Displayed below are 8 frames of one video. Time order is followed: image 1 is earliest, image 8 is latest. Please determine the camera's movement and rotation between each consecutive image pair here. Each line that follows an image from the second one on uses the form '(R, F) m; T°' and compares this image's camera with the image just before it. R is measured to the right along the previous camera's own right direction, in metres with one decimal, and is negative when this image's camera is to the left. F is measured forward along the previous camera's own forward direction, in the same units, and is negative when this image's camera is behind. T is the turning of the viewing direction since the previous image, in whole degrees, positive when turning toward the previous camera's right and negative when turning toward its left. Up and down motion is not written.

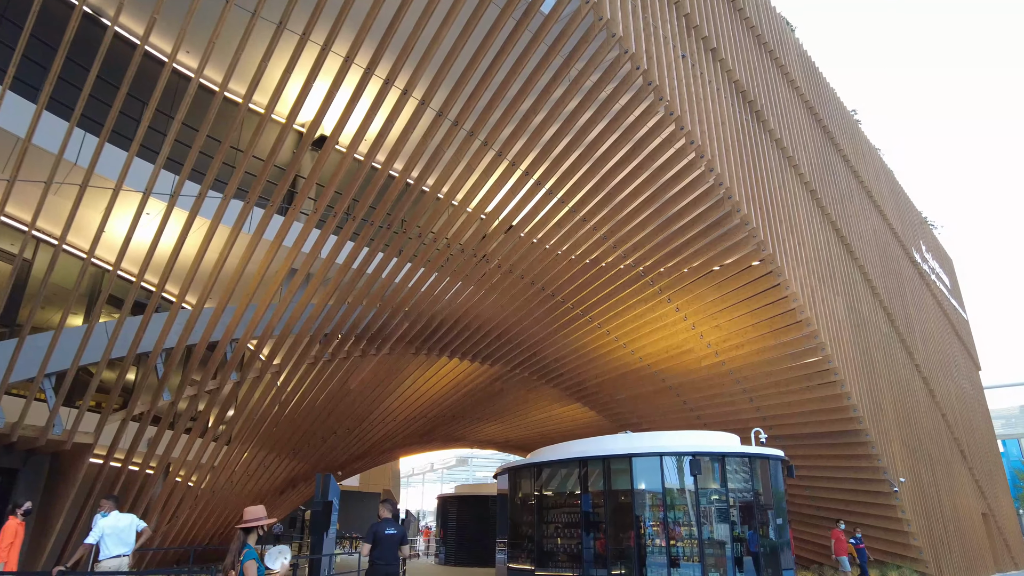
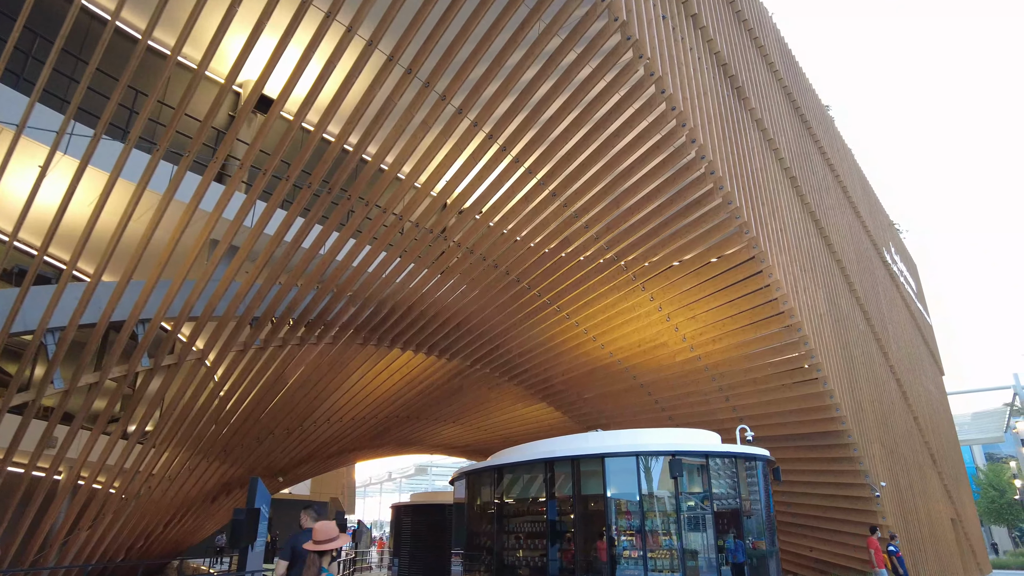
(+0.1, +1.0) m; +3°
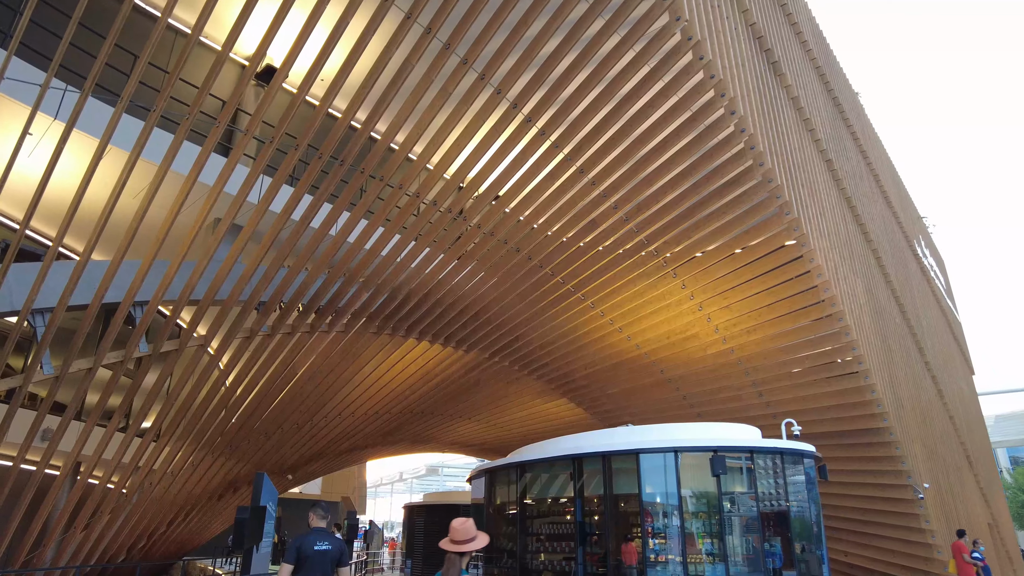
(-0.2, +0.6) m; -1°
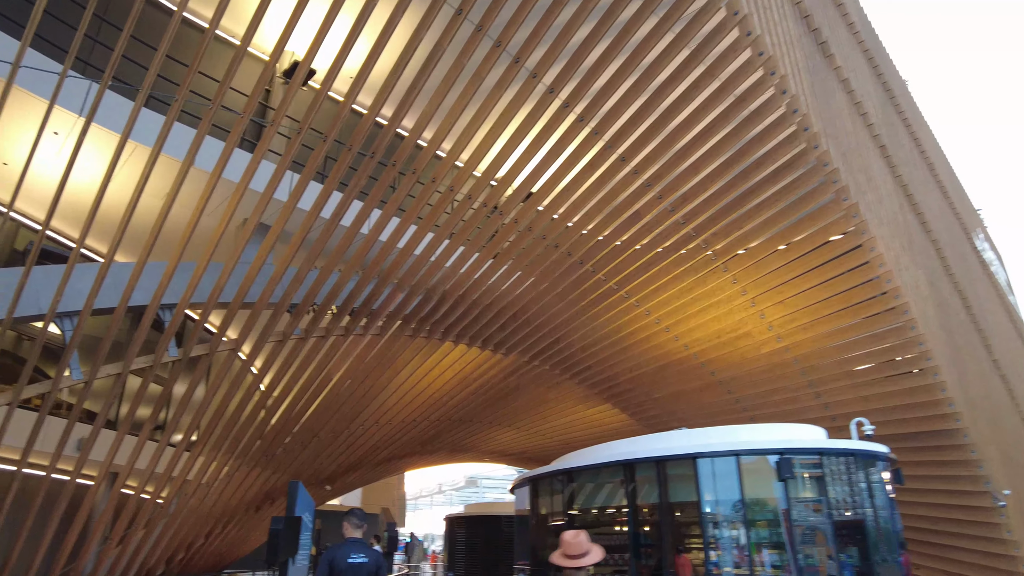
(-0.1, +0.4) m; -3°
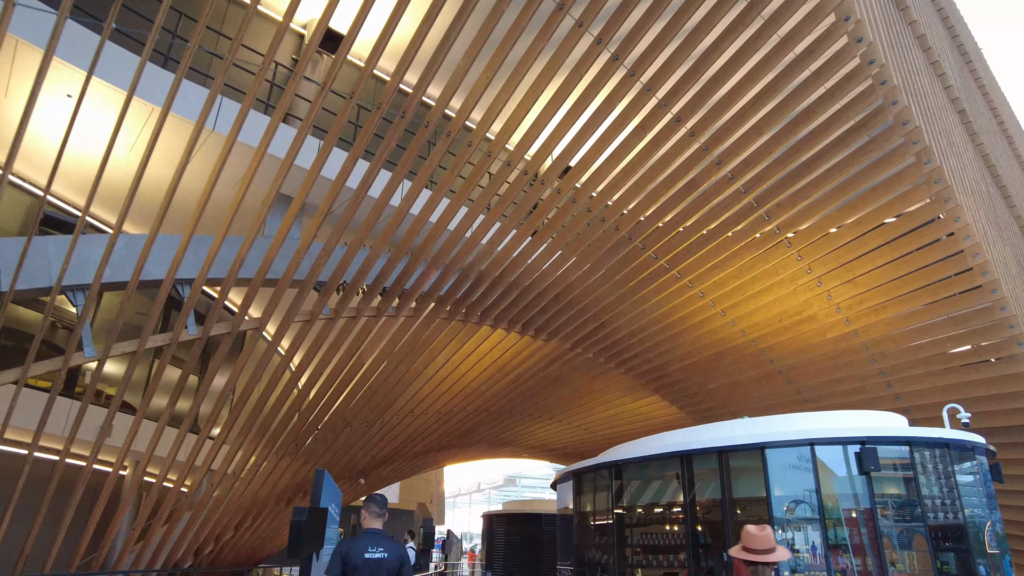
(0.0, +0.6) m; -3°
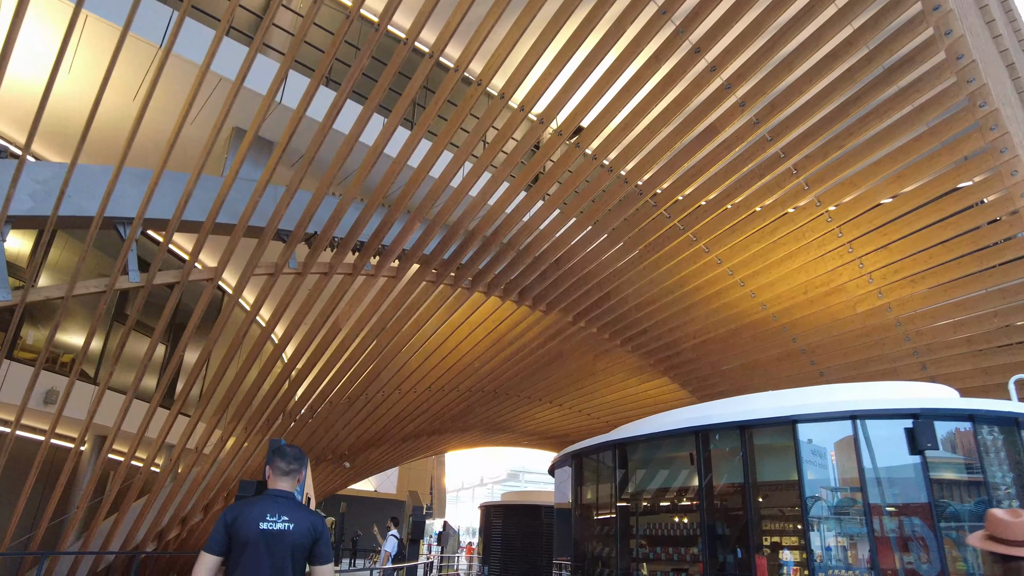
(+0.1, +0.8) m; -1°
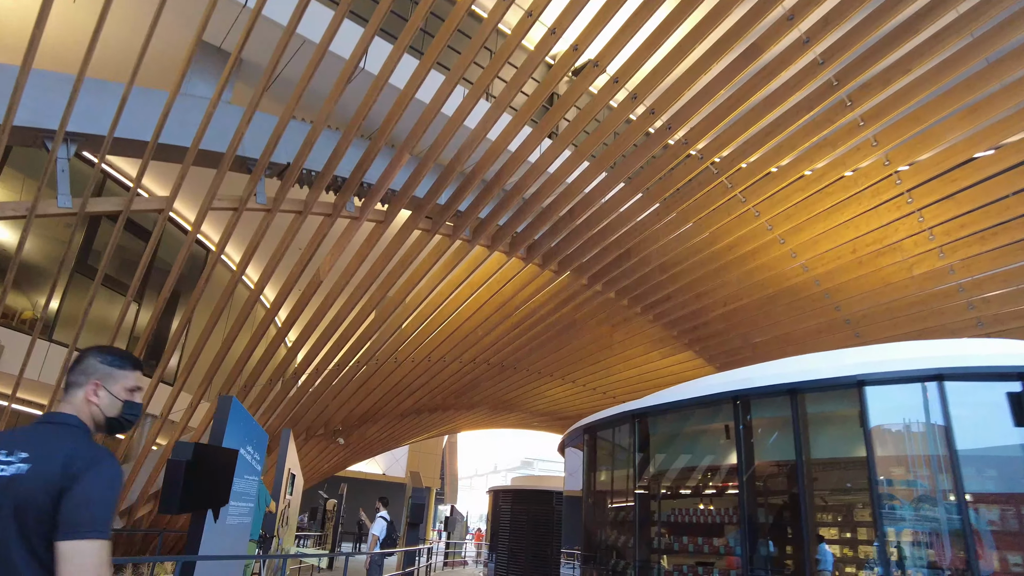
(+0.1, +0.9) m; -2°
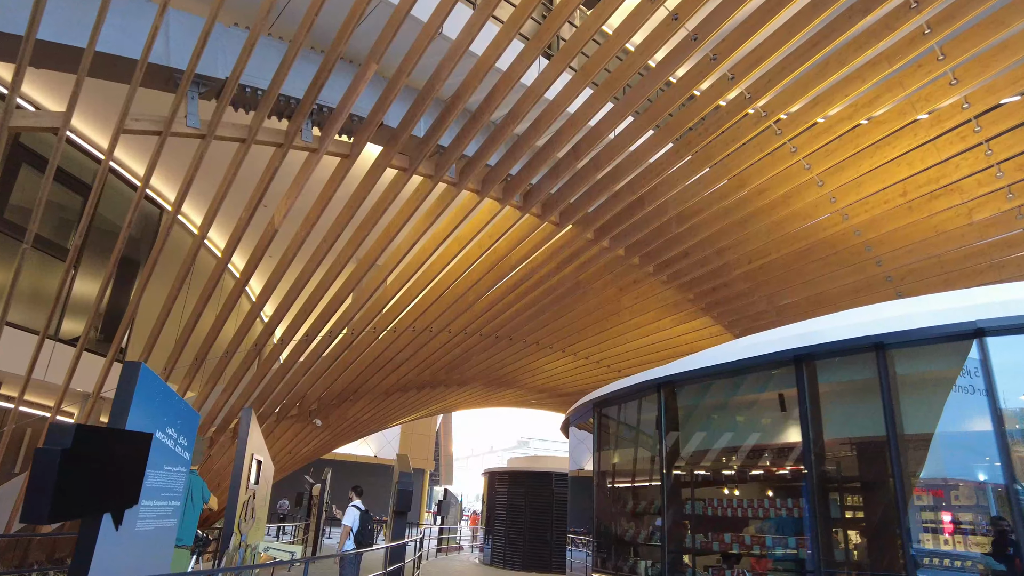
(0.0, +1.0) m; +1°
